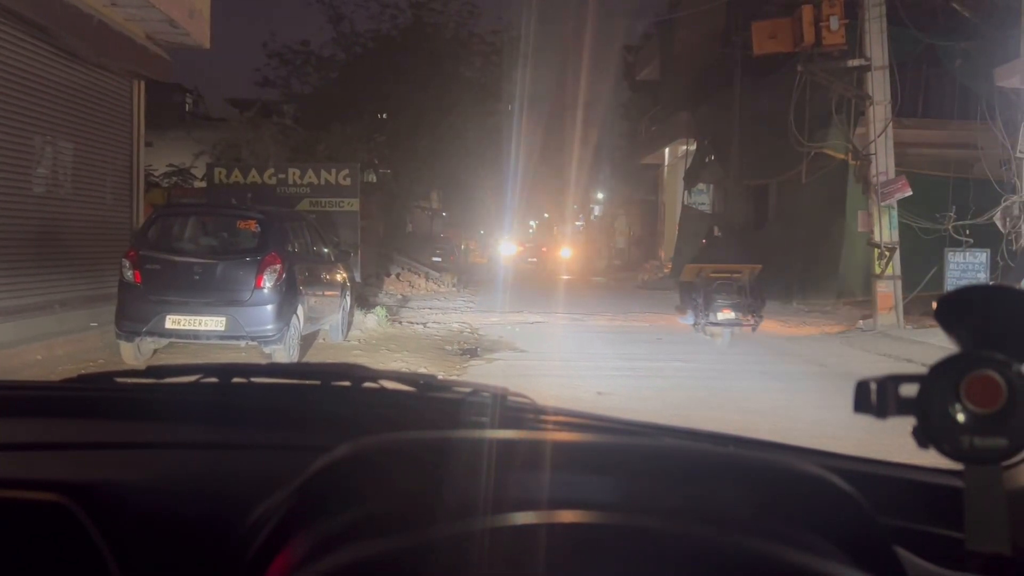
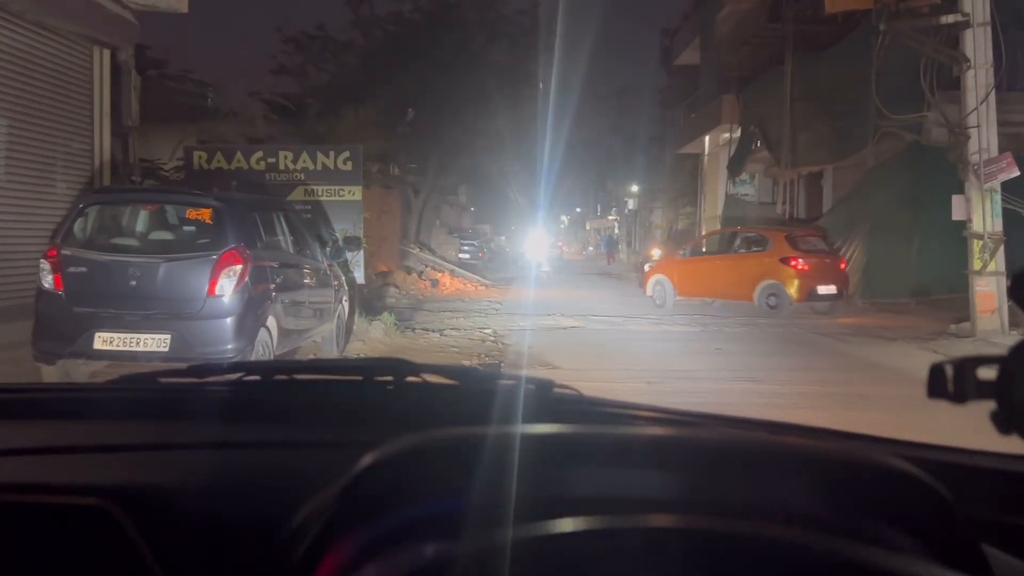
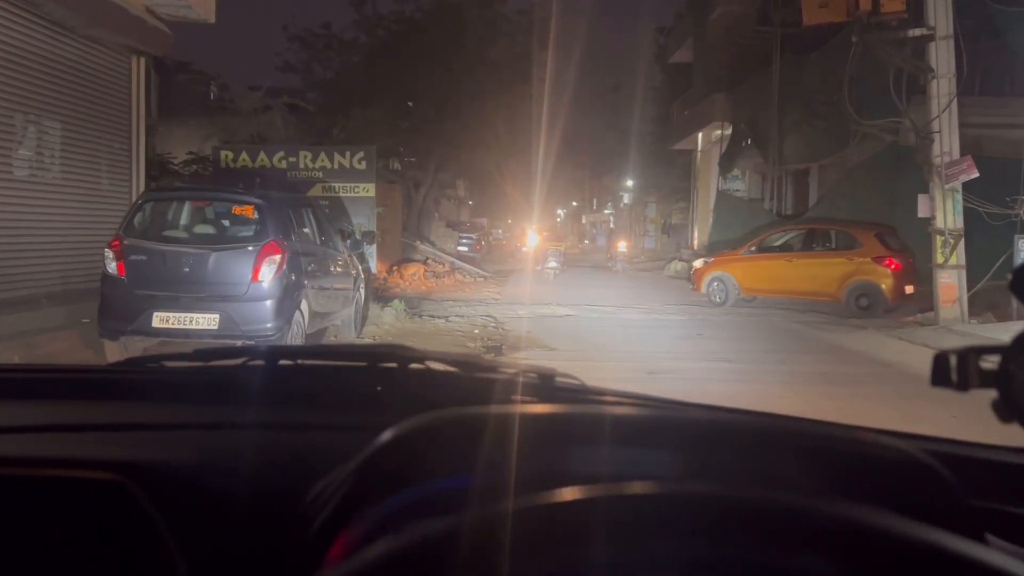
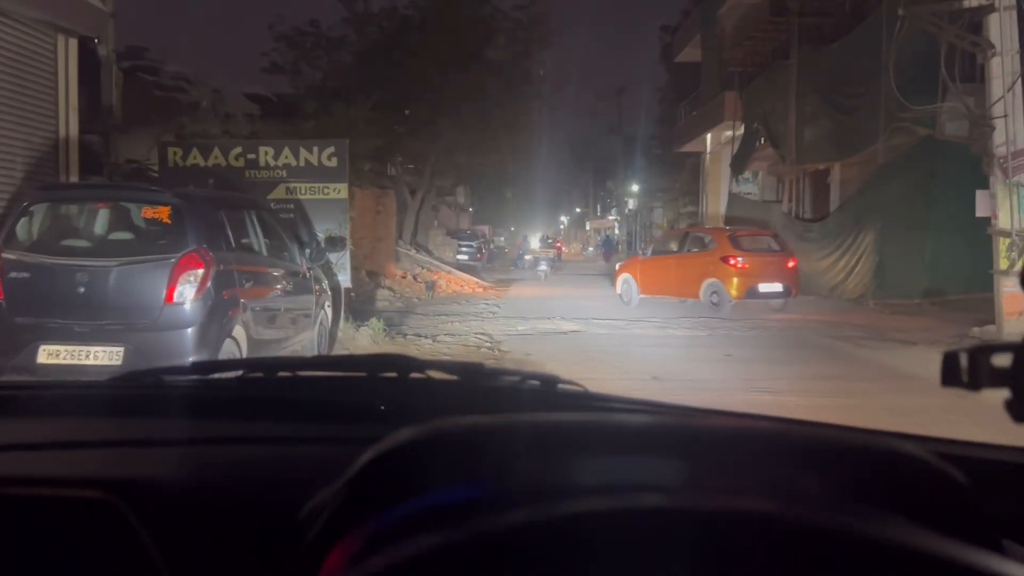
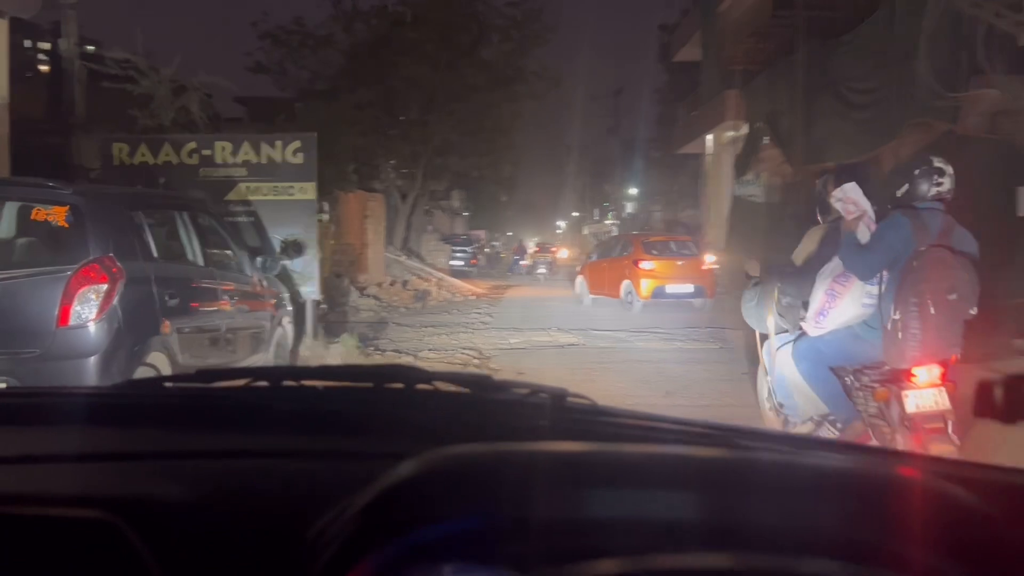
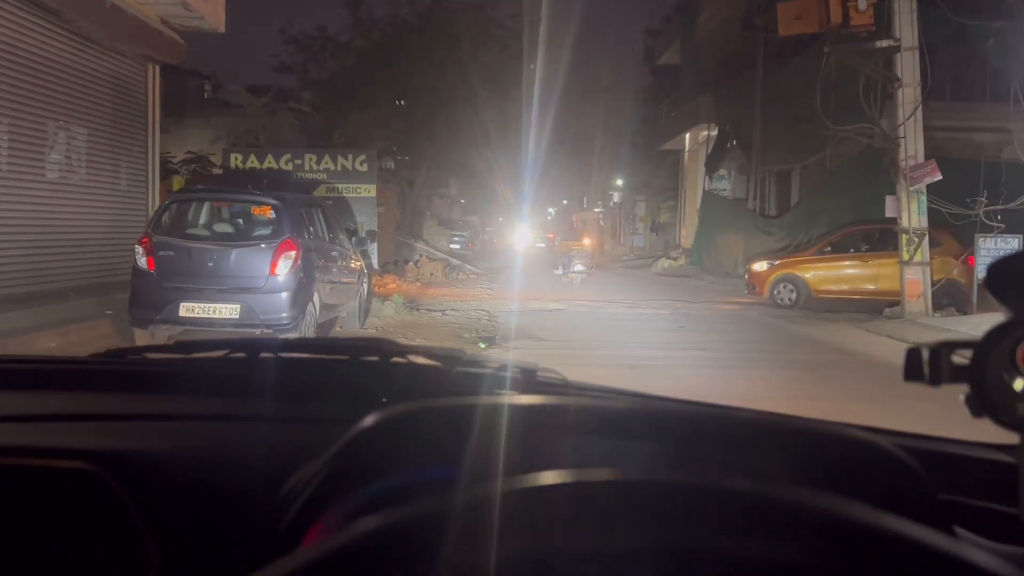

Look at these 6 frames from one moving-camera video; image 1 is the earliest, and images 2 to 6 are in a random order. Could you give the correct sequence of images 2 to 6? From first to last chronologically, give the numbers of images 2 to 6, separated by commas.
6, 3, 2, 4, 5
